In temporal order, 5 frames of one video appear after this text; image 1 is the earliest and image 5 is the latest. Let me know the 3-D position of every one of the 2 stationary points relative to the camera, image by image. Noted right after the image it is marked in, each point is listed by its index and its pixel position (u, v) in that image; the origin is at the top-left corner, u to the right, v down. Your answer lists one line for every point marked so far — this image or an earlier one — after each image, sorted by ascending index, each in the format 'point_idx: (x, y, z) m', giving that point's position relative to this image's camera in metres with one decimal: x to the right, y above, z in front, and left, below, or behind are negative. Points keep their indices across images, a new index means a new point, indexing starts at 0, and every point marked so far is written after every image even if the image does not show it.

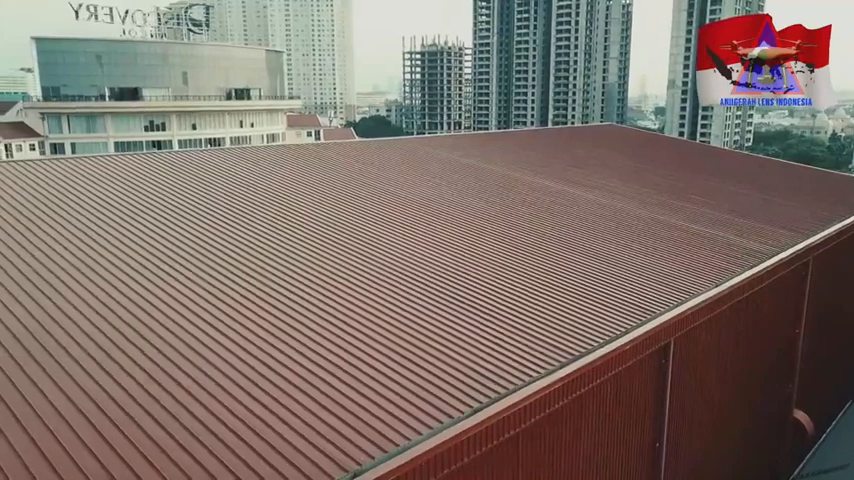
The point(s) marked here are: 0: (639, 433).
0: (+1.8, -1.7, +6.0) m
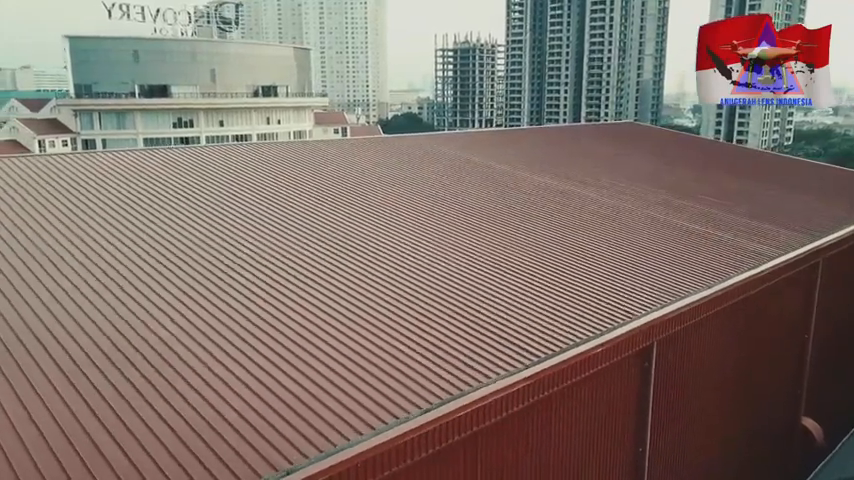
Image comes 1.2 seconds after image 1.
0: (+1.7, -1.7, +6.0) m
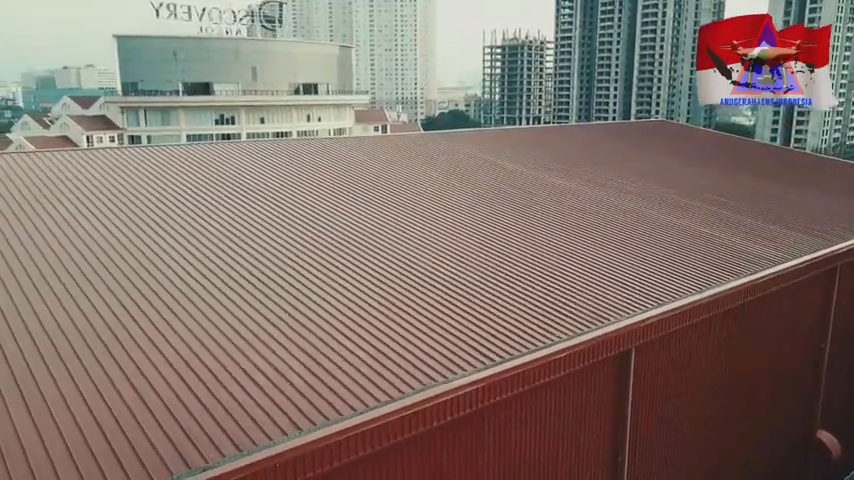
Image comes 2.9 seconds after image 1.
0: (+1.4, -1.7, +6.0) m
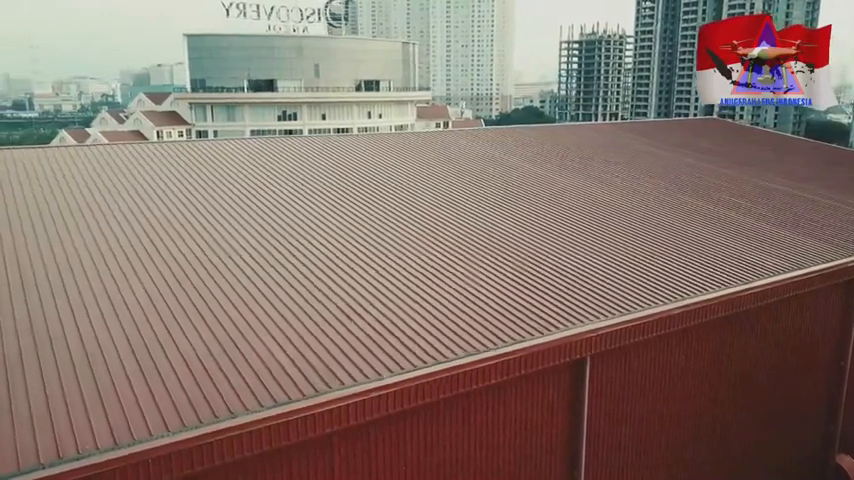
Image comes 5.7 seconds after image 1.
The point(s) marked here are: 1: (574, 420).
0: (+1.1, -1.7, +6.0) m
1: (+1.3, -1.5, +6.0) m
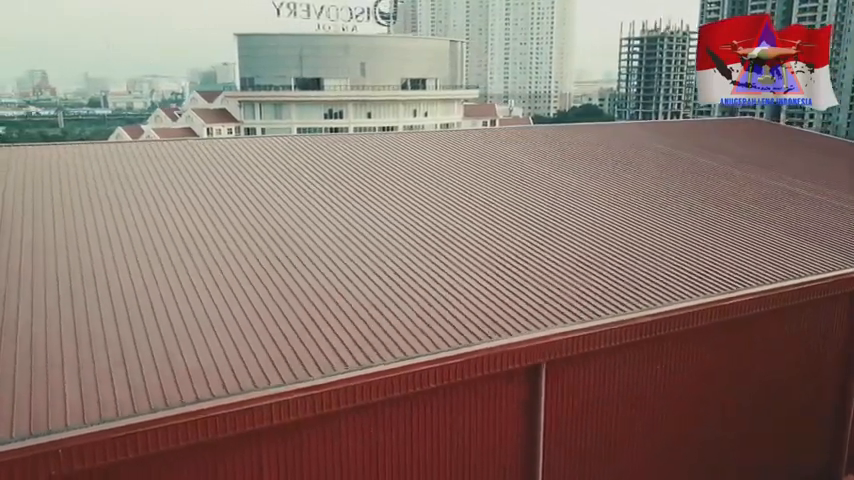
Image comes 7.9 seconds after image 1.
0: (+0.8, -1.8, +5.9) m
1: (+1.0, -1.6, +5.9) m
